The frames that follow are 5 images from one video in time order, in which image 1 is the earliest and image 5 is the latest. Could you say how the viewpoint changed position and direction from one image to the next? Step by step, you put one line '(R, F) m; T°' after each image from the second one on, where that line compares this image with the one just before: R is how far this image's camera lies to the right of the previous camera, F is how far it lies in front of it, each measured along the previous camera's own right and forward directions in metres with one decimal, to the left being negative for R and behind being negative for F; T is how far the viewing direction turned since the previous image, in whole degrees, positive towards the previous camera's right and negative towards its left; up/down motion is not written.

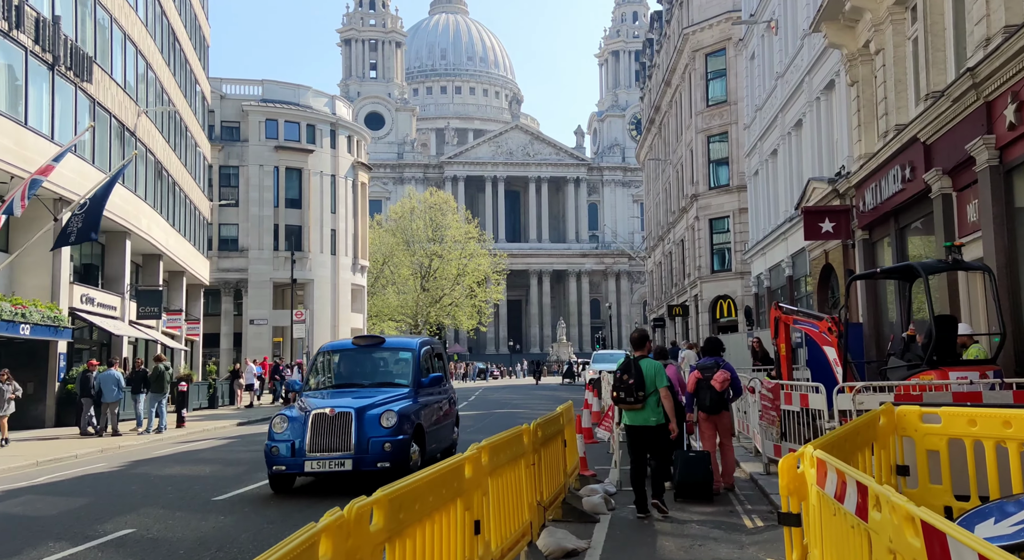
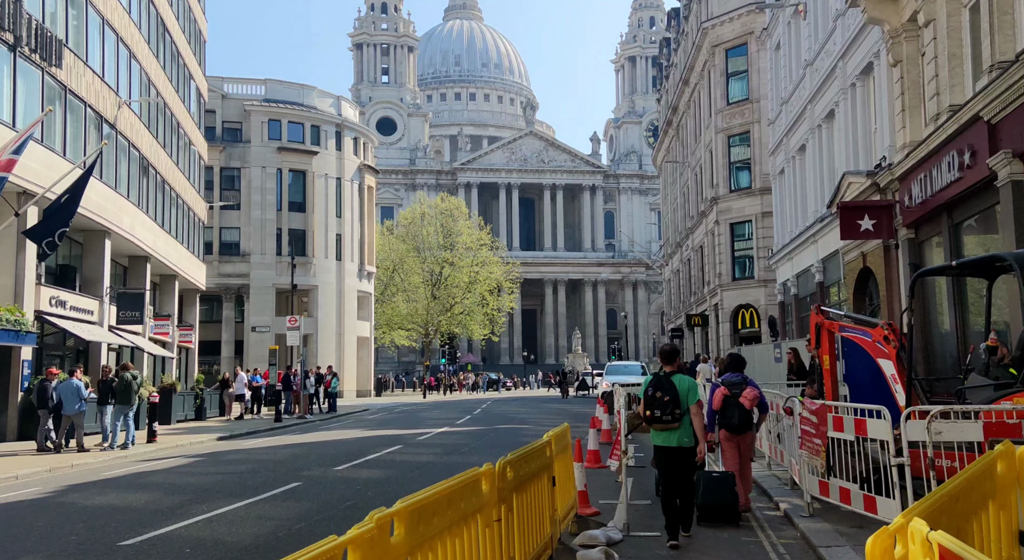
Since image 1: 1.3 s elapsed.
(+0.3, +2.3) m; -1°
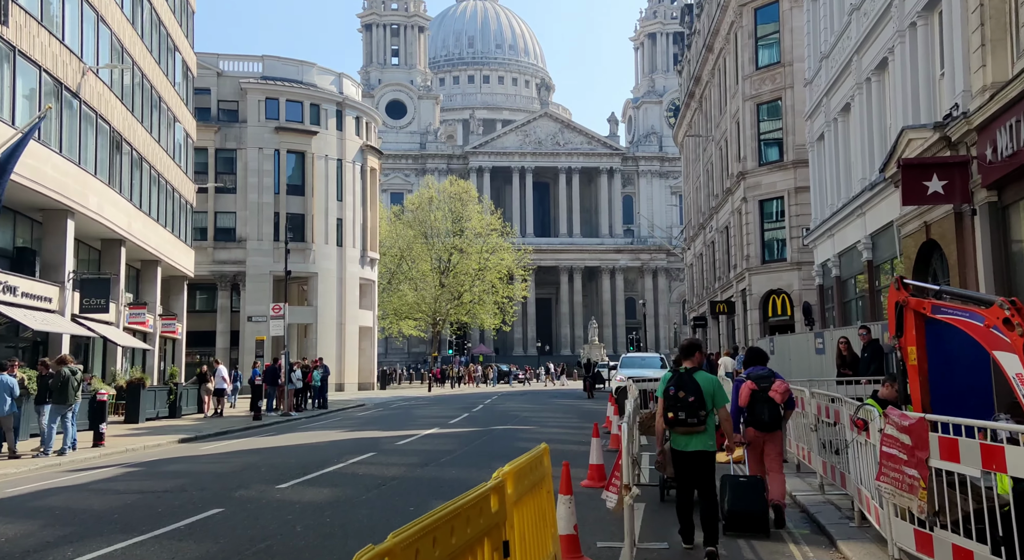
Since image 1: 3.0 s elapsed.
(+0.5, +3.2) m; -1°
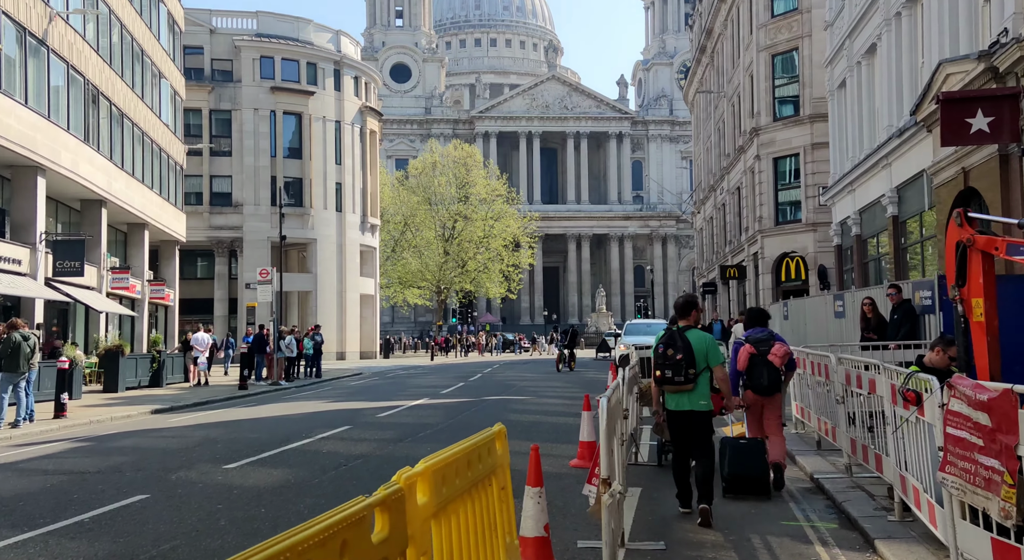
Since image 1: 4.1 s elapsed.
(+0.4, +1.7) m; -1°
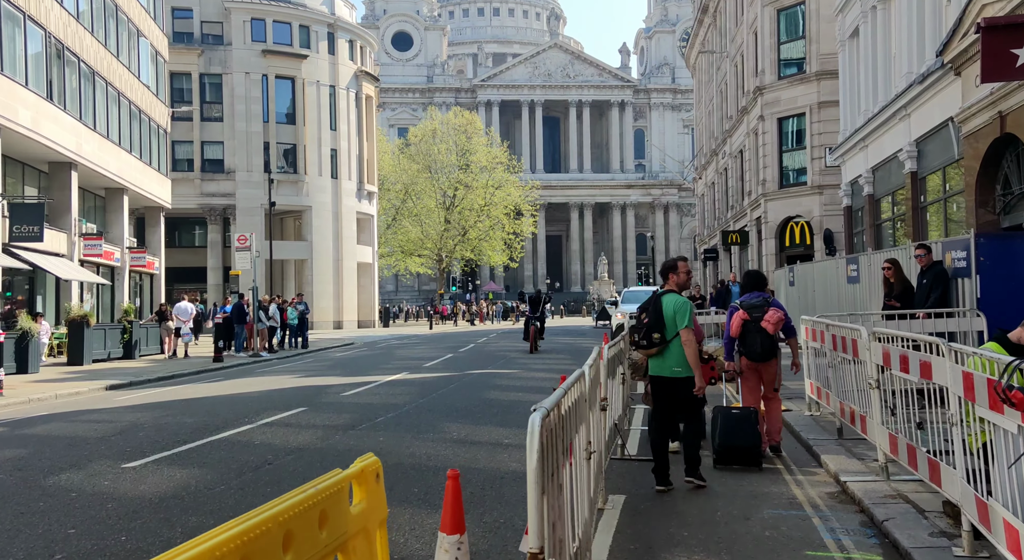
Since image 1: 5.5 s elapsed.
(+0.4, +2.0) m; 0°
